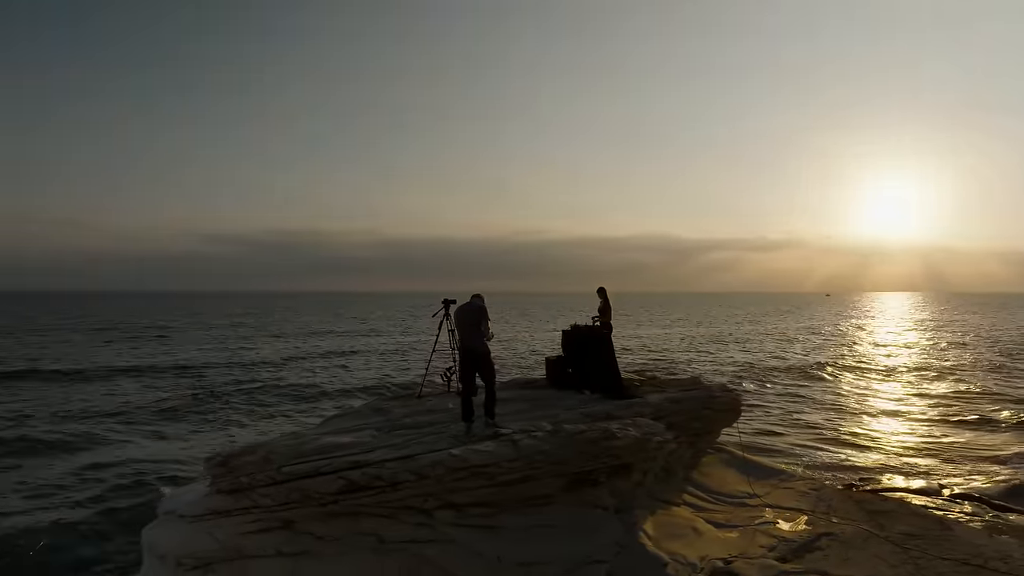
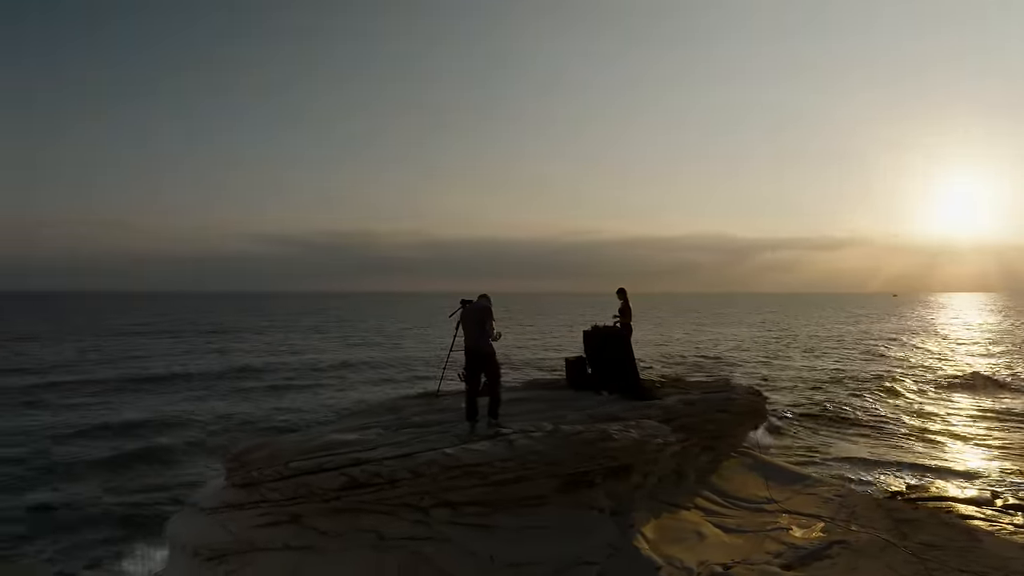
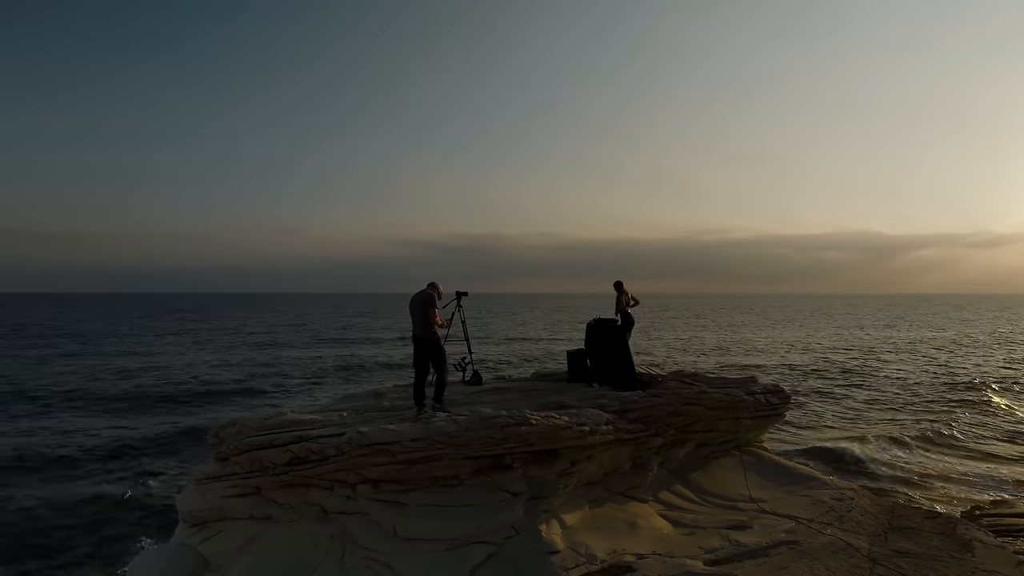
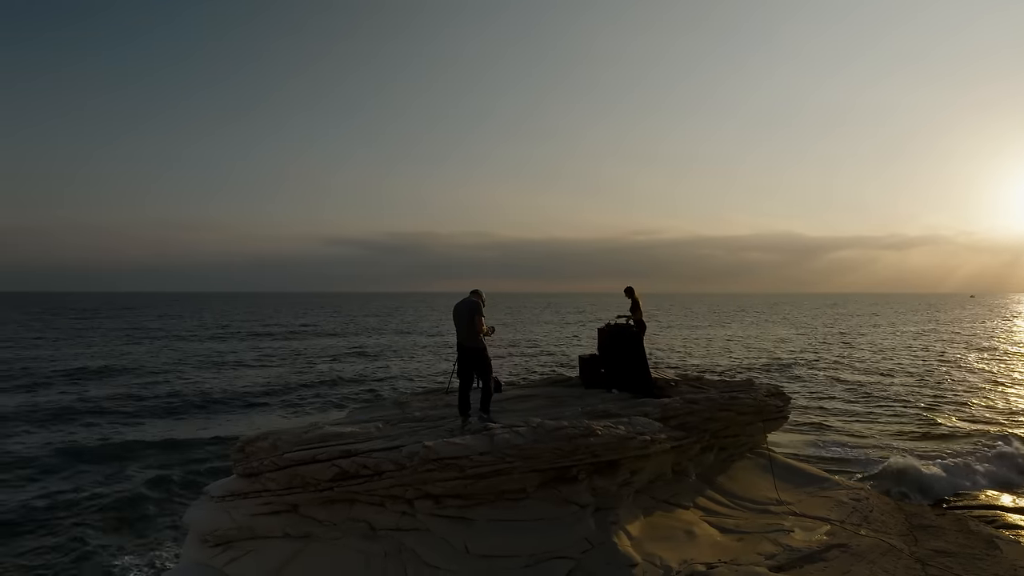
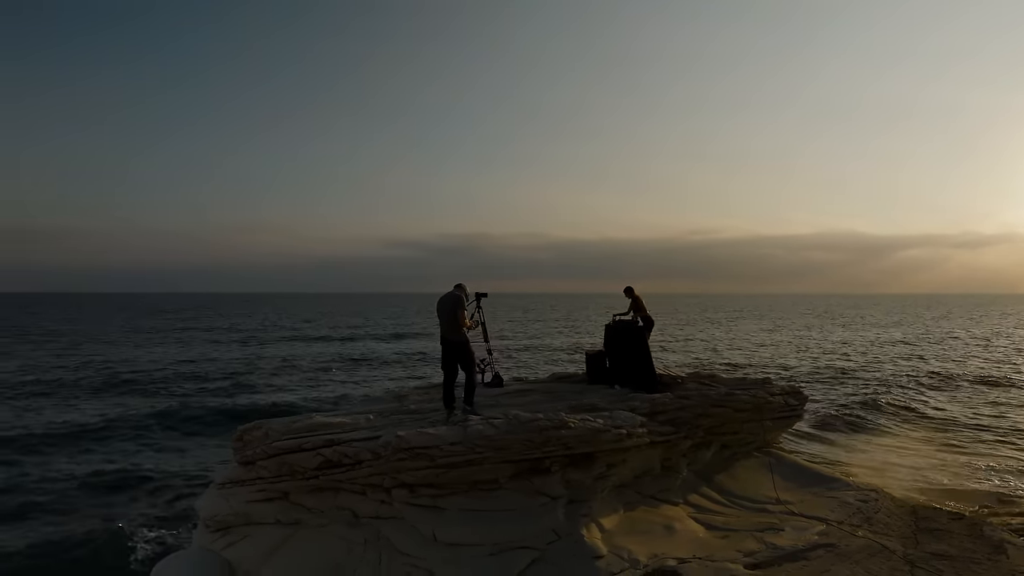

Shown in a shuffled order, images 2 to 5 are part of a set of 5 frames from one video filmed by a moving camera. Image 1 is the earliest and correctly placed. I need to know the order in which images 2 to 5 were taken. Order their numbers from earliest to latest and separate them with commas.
2, 4, 5, 3
